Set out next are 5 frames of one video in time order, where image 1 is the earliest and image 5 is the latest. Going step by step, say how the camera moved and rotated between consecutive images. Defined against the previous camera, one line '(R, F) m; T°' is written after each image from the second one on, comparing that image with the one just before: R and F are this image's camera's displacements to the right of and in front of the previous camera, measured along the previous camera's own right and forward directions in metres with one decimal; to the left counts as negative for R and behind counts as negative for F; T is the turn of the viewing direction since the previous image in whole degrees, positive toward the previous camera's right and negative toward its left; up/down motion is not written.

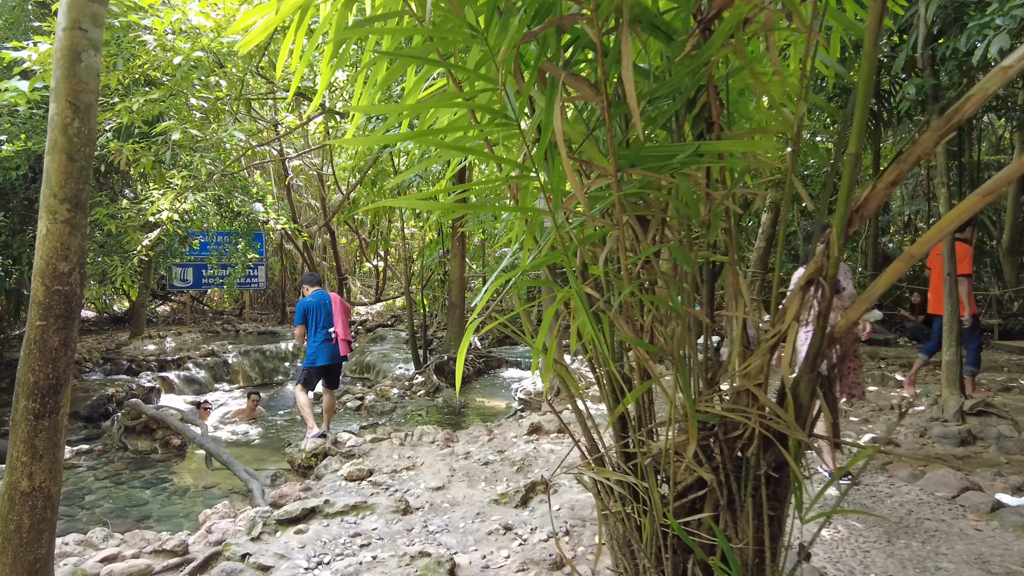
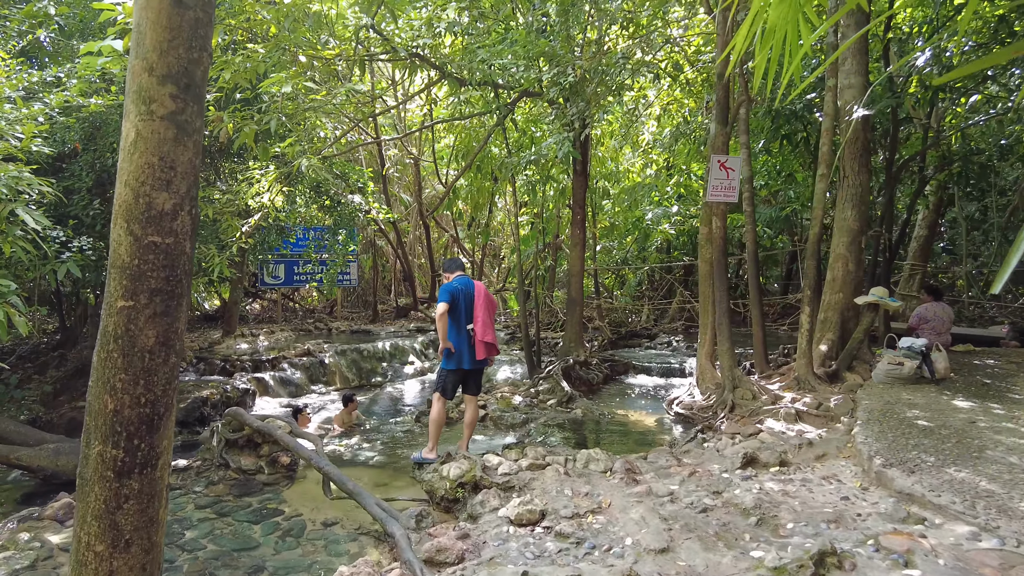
(-0.8, +1.2) m; -6°
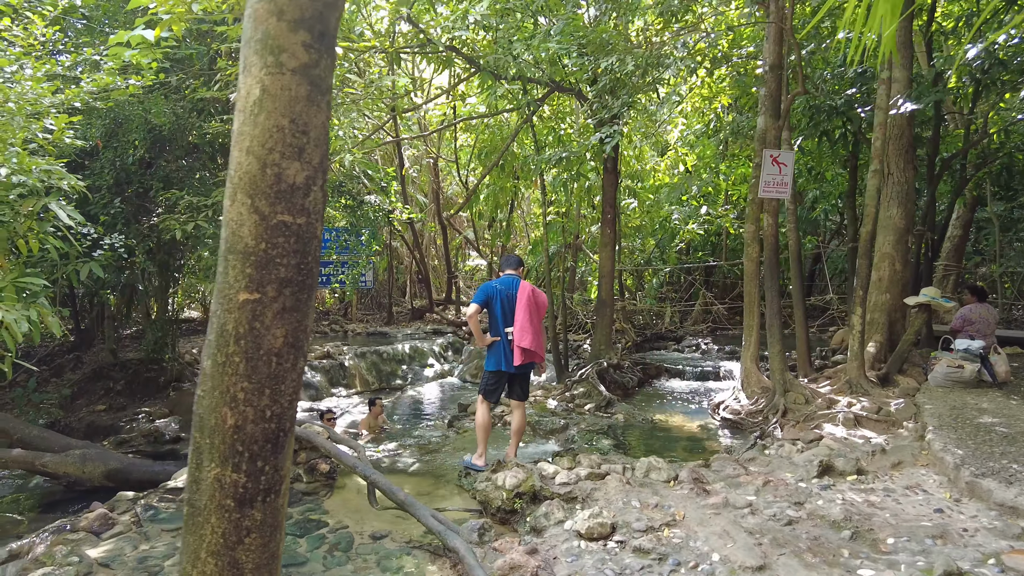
(-0.3, +0.2) m; 0°
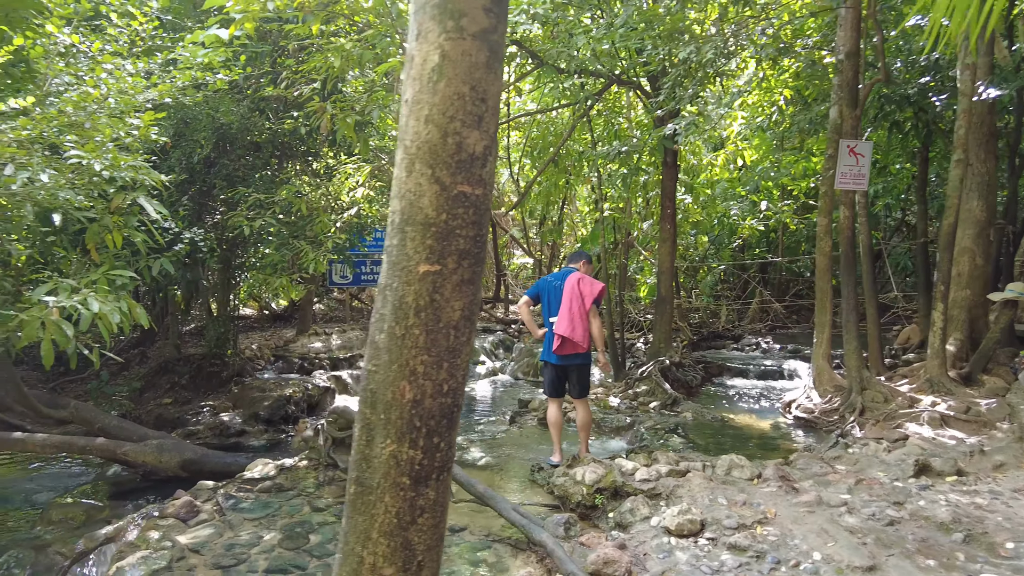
(-0.2, 0.0) m; -3°
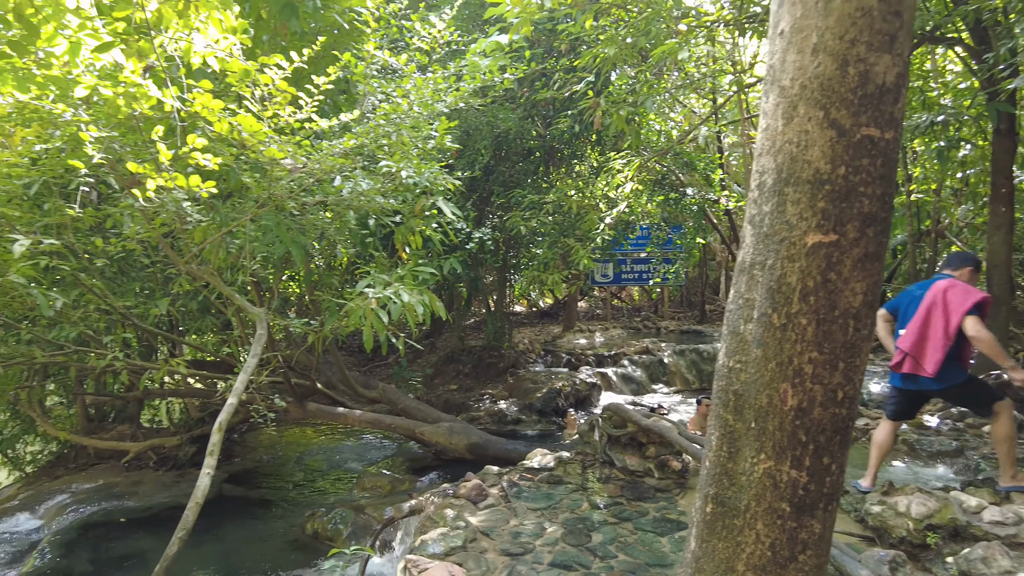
(-0.2, +0.2) m; -22°
